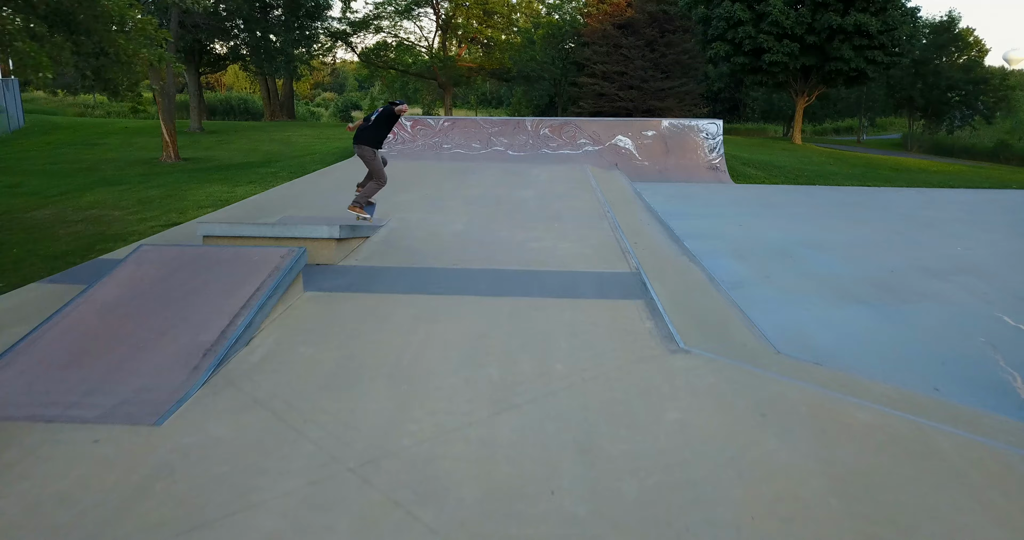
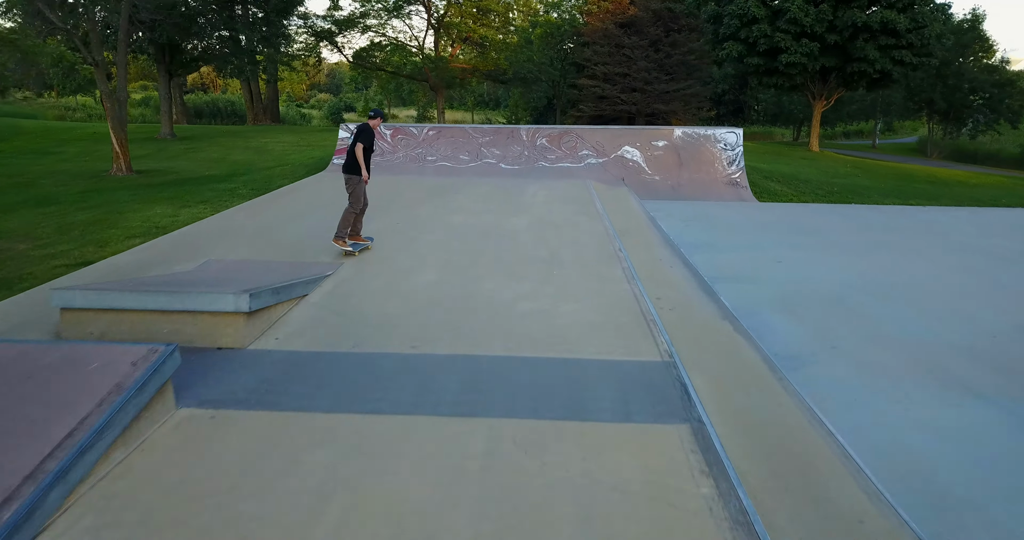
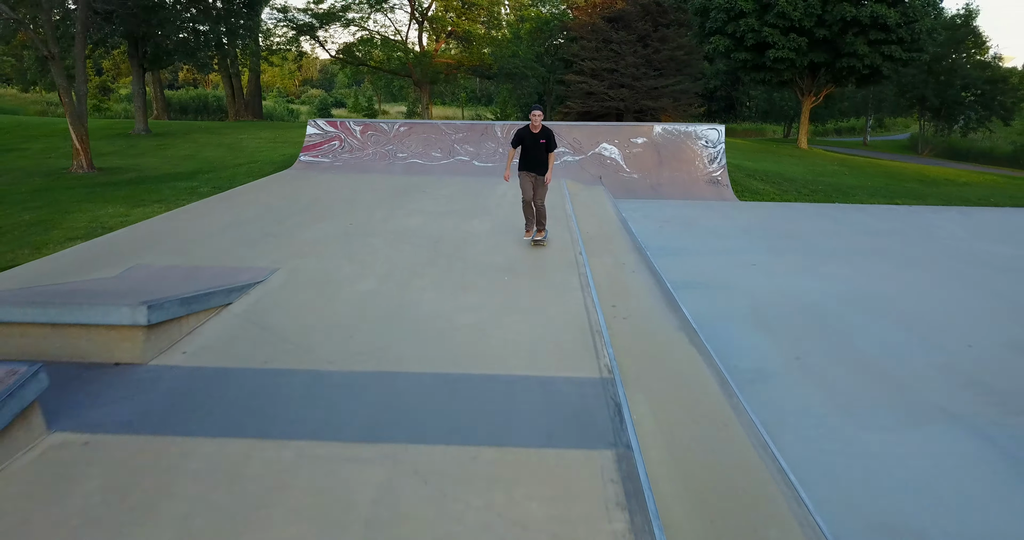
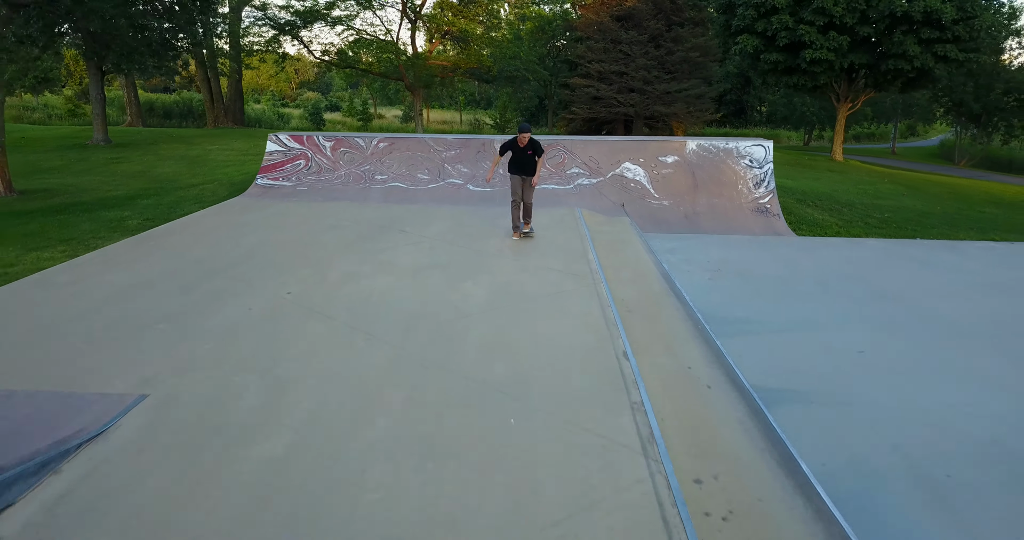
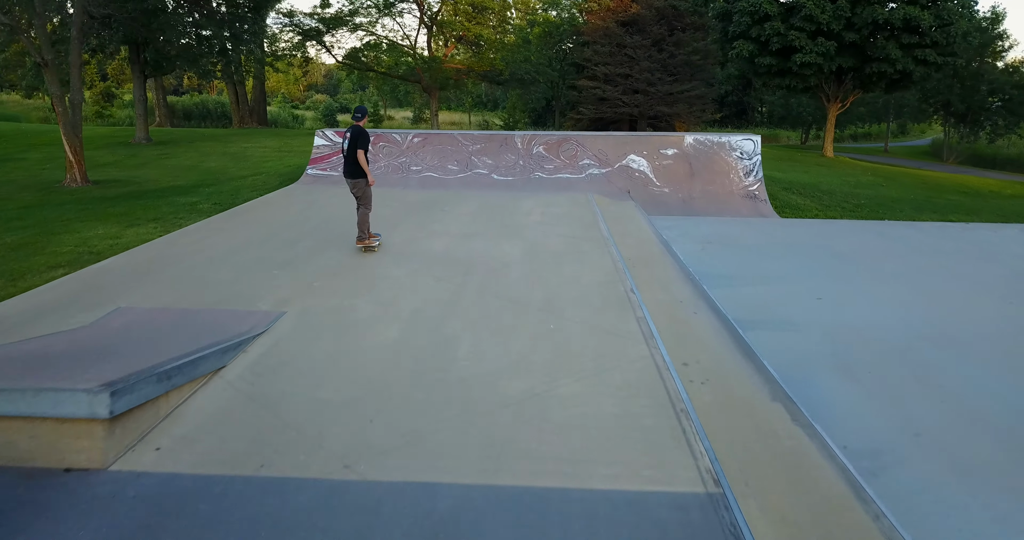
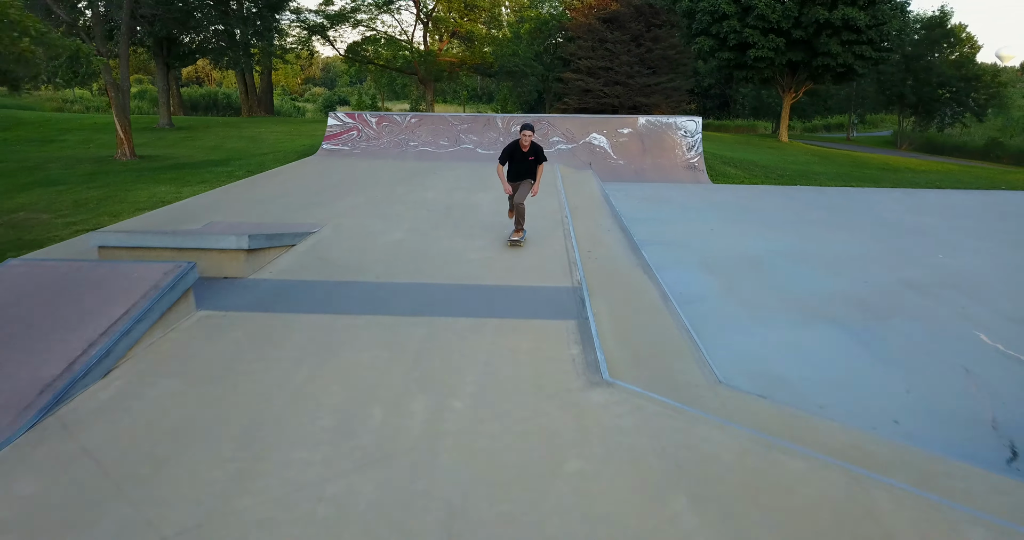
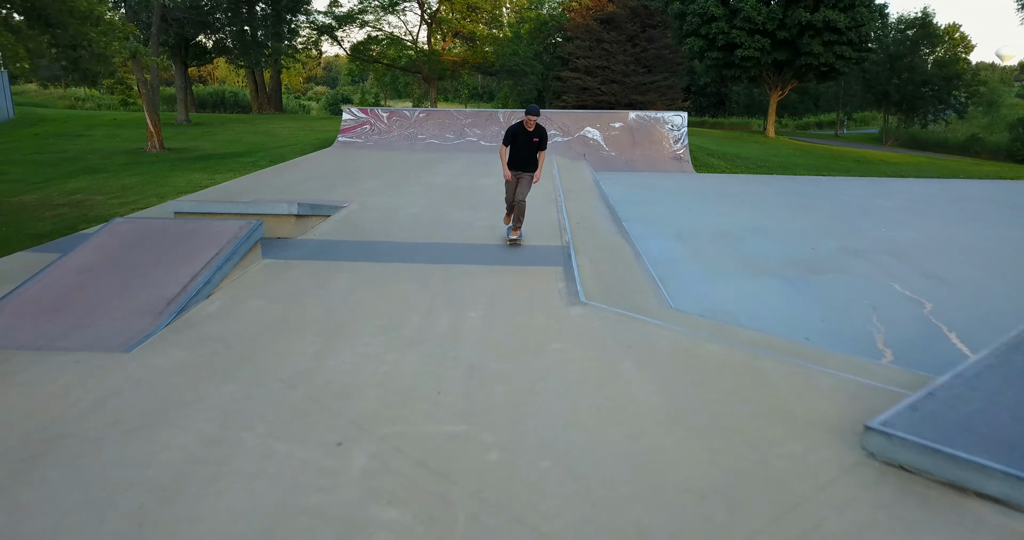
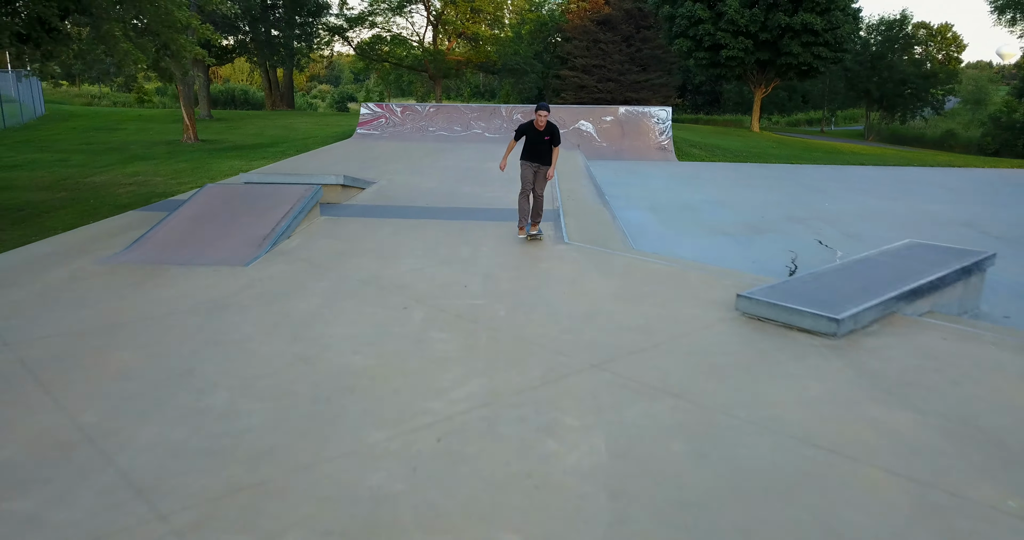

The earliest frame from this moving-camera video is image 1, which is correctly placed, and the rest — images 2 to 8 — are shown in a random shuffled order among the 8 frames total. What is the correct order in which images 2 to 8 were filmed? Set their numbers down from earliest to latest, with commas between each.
2, 5, 4, 3, 6, 7, 8
